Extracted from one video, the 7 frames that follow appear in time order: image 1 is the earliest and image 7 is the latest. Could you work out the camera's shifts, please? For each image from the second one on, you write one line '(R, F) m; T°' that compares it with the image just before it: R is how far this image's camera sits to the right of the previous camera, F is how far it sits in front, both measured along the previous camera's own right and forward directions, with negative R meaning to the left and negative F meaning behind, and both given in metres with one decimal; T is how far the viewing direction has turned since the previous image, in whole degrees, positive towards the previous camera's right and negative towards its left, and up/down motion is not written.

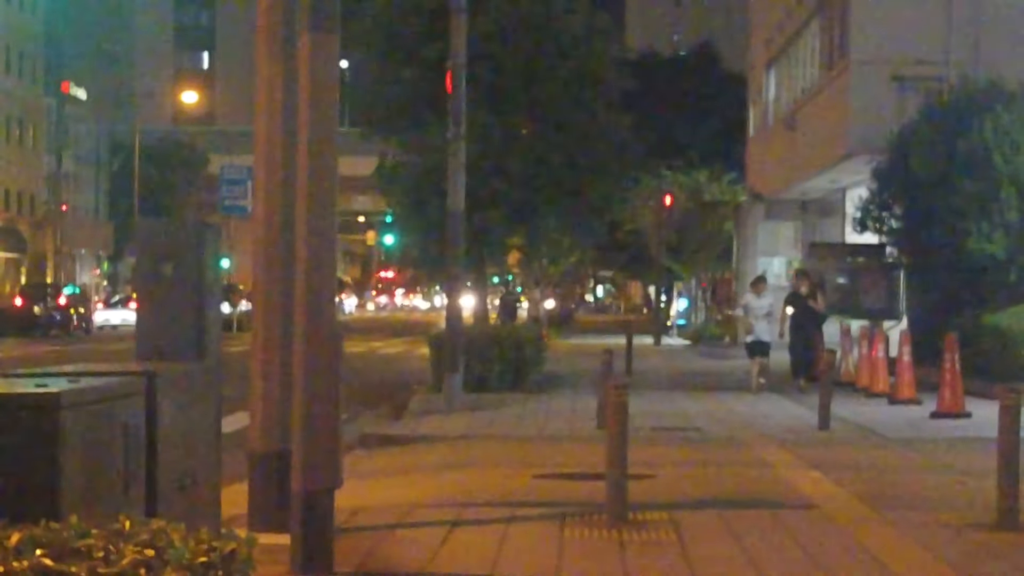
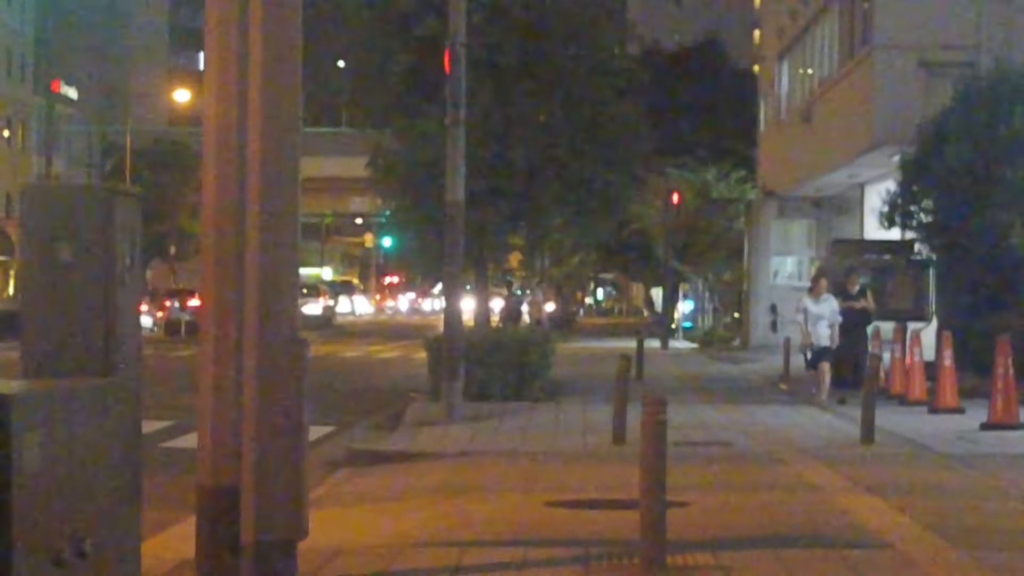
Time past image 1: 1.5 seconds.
(-0.1, +1.9) m; 0°
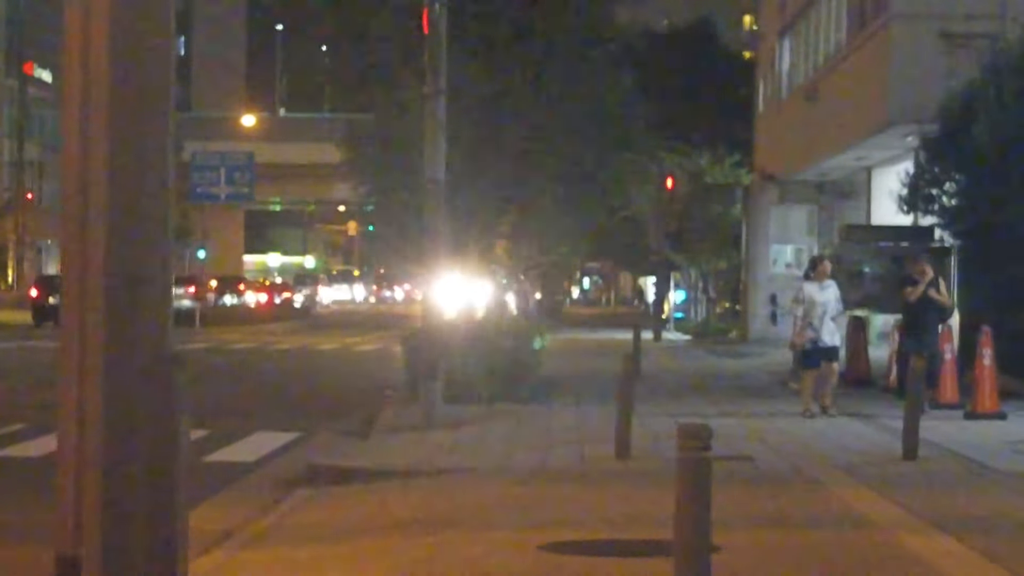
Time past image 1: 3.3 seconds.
(0.0, +2.2) m; +1°
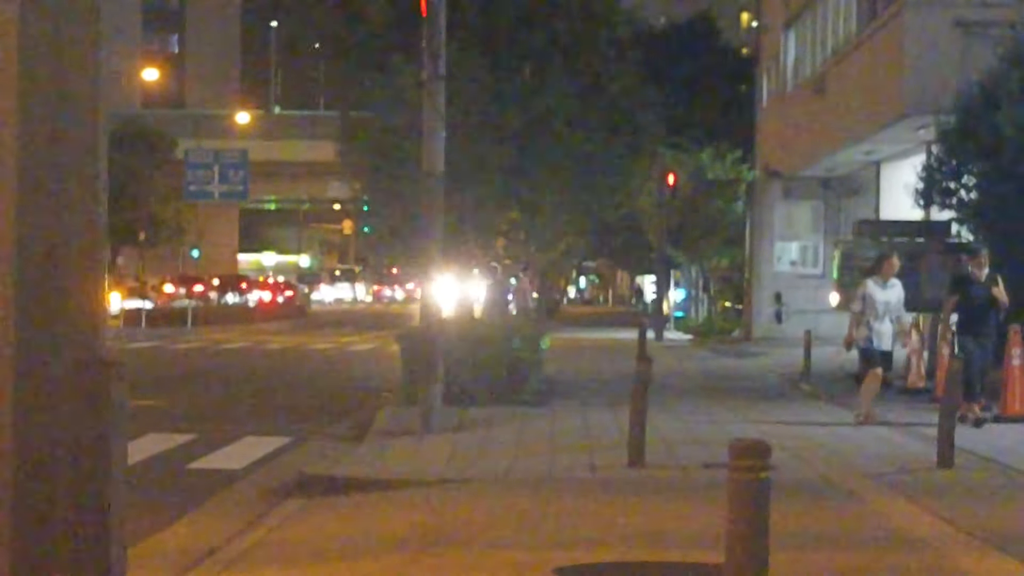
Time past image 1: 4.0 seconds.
(-0.1, +0.9) m; 0°
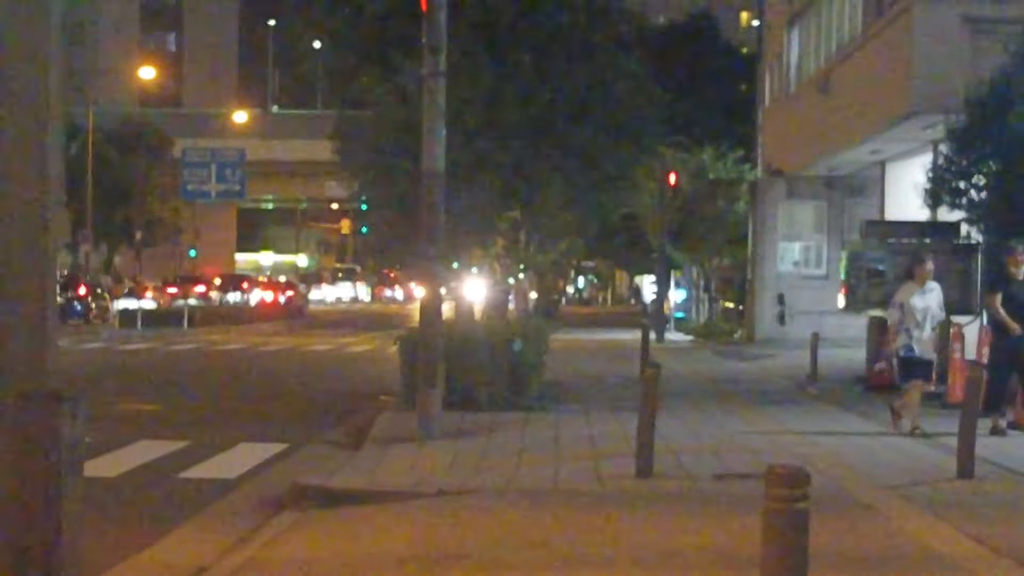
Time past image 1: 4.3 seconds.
(0.0, +0.5) m; 0°
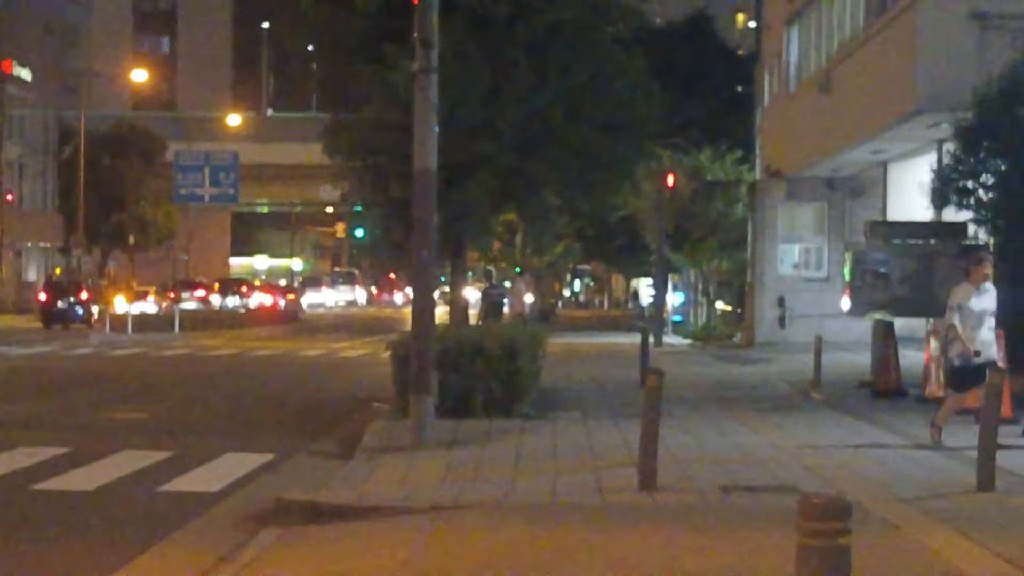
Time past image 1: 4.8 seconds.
(0.0, +0.6) m; 0°
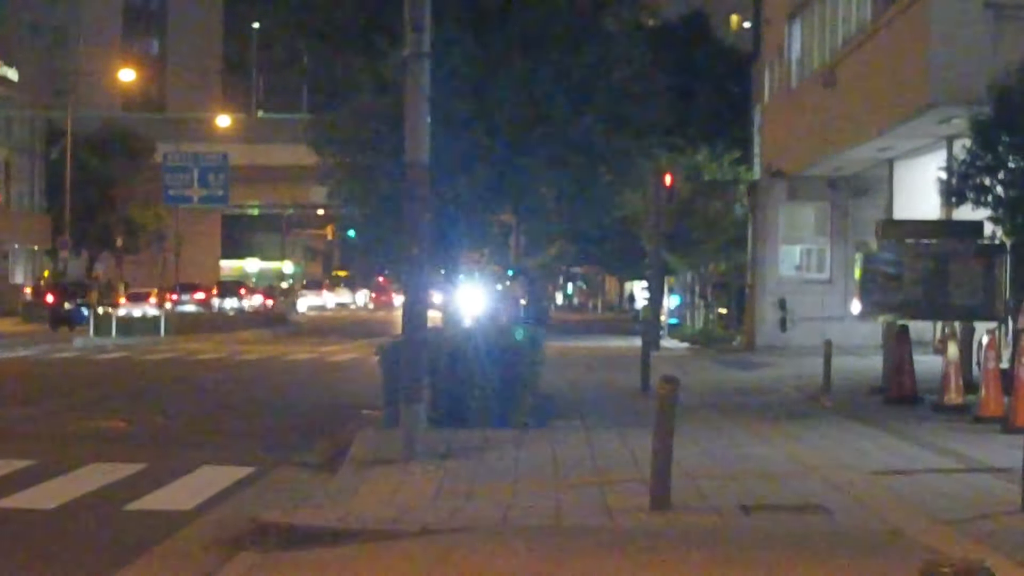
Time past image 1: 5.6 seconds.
(-0.1, +1.1) m; 0°
